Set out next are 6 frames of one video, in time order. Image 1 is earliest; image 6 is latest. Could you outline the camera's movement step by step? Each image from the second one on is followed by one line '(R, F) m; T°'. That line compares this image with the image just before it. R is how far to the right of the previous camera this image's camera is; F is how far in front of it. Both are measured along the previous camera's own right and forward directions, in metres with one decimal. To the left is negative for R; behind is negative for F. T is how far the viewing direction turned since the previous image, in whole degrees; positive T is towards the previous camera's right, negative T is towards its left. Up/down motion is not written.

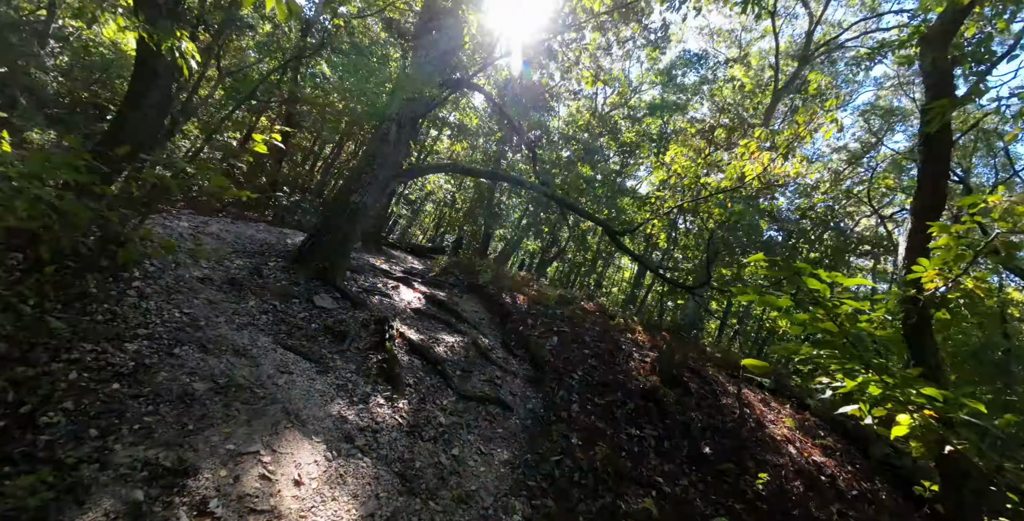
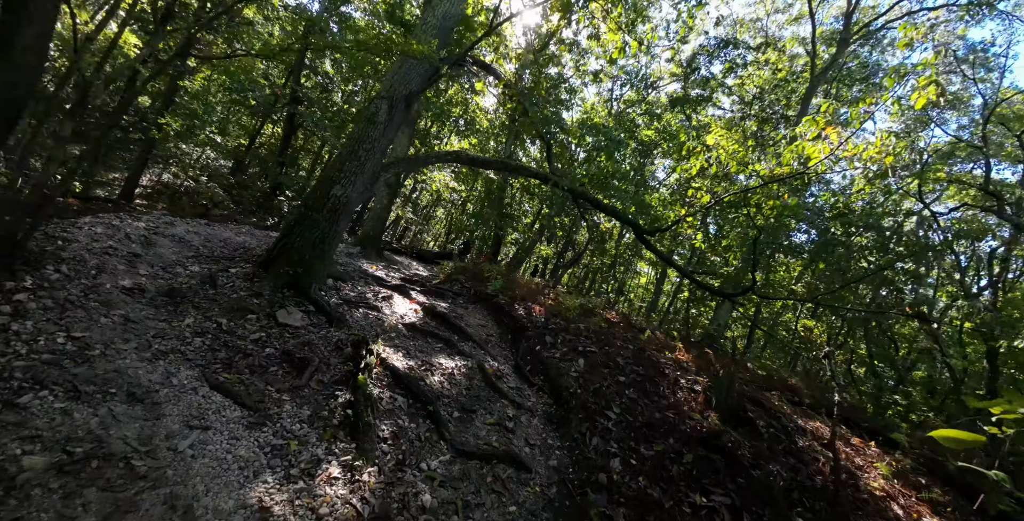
(0.0, +1.5) m; -2°
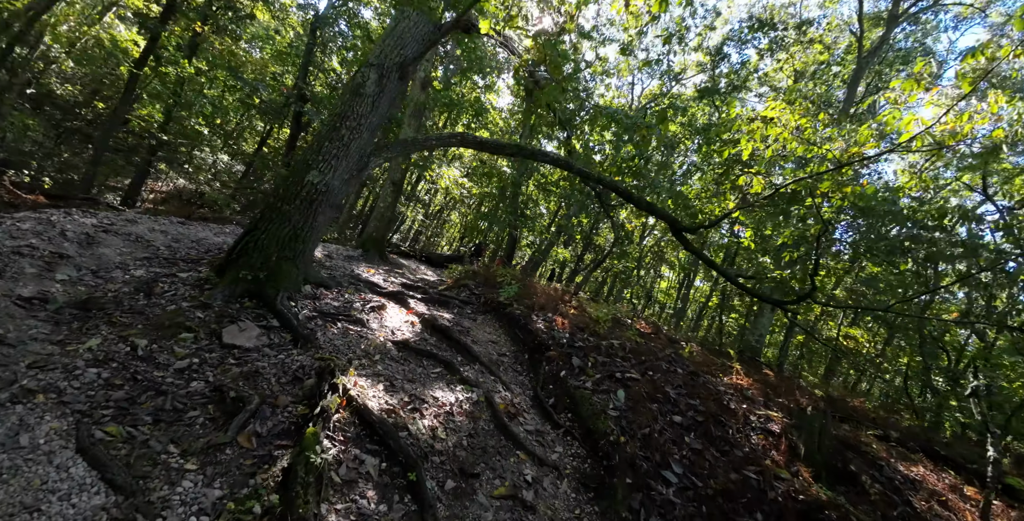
(0.0, +1.4) m; -2°
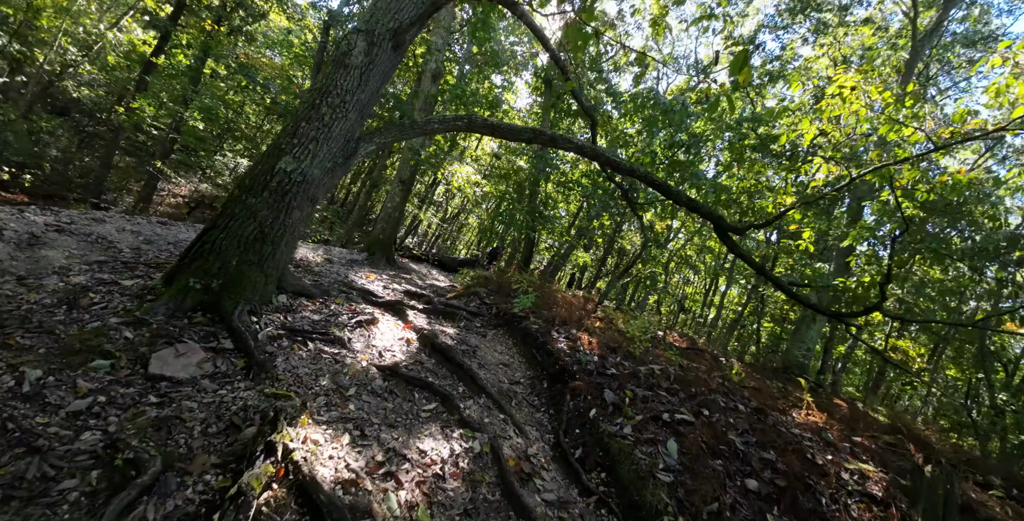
(0.0, +1.1) m; -2°
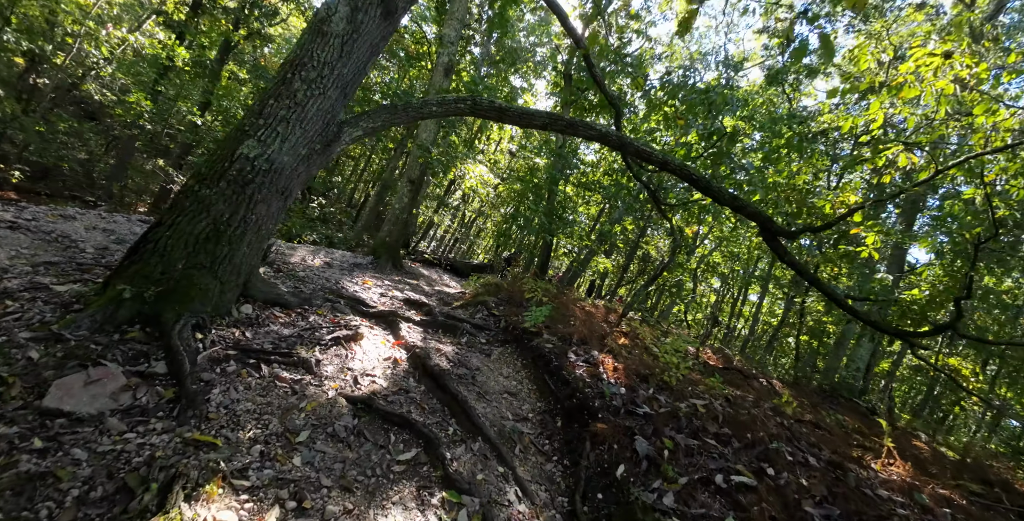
(+0.1, +0.9) m; -3°
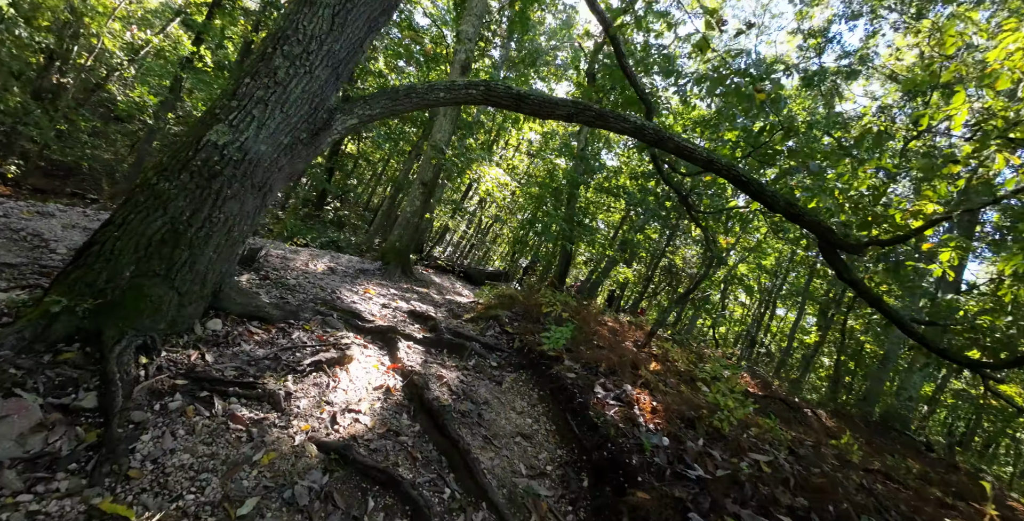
(0.0, +0.7) m; -2°
